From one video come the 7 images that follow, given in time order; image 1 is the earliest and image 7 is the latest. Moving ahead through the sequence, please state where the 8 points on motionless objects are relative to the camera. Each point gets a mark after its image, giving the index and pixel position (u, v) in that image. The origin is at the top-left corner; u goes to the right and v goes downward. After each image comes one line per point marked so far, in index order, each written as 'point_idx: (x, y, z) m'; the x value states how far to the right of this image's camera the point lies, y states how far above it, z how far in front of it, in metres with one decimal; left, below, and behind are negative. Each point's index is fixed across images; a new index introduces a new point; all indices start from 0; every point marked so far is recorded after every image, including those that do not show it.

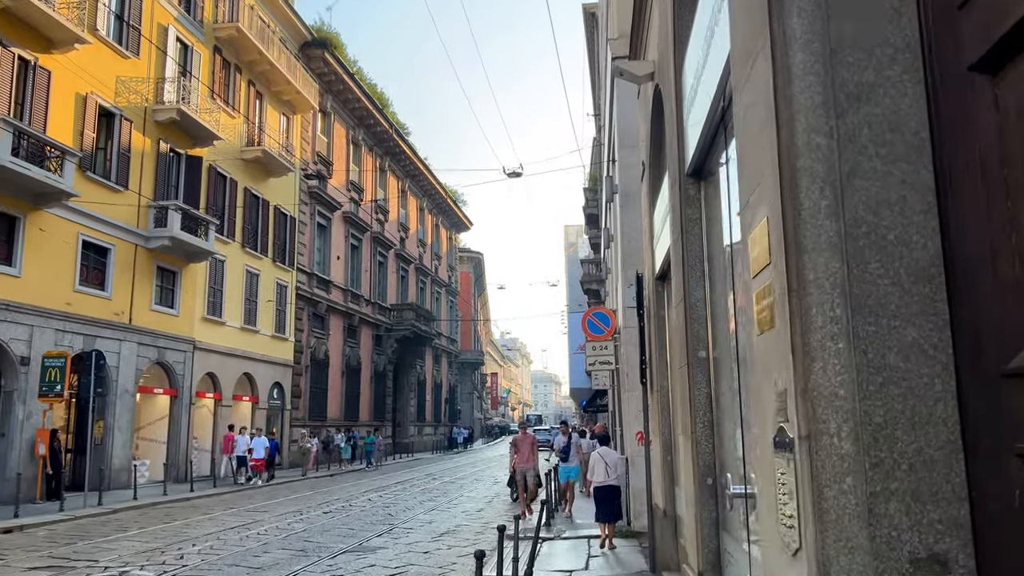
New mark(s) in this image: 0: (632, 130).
0: (+1.9, +2.5, +12.7) m
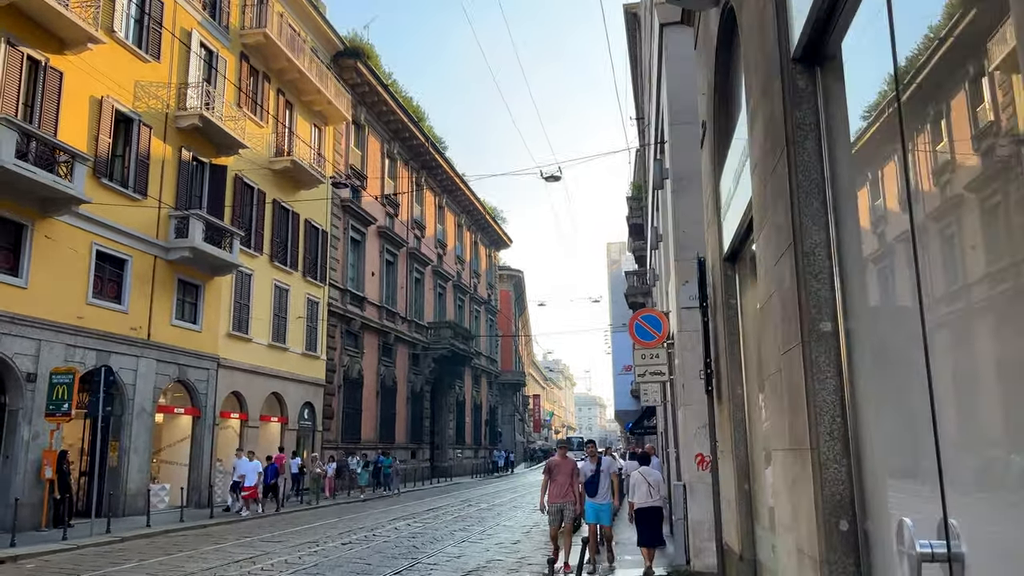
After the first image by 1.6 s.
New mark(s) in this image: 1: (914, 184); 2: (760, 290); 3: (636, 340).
0: (+2.4, +2.6, +11.1) m
1: (+1.3, +0.3, +2.6) m
2: (+1.4, 0.0, +4.6) m
3: (+1.8, -0.7, +11.2) m
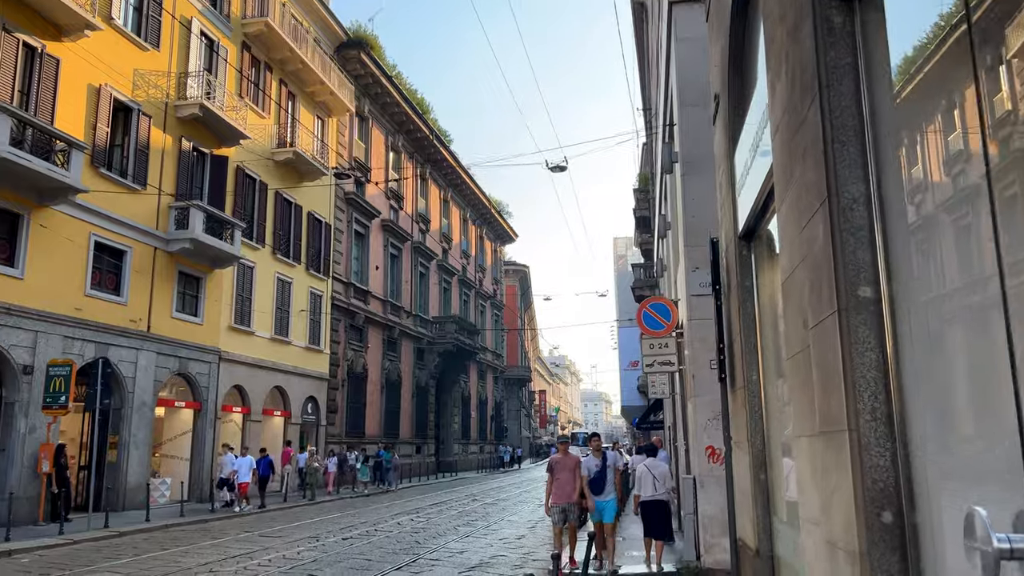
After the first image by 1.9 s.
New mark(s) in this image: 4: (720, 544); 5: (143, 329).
0: (+2.5, +2.7, +10.7) m
1: (+1.3, +0.5, +2.3) m
2: (+1.4, +0.1, +4.2) m
3: (+1.8, -0.6, +10.8) m
4: (+2.5, -3.1, +9.5) m
5: (-9.2, -1.0, +19.6) m
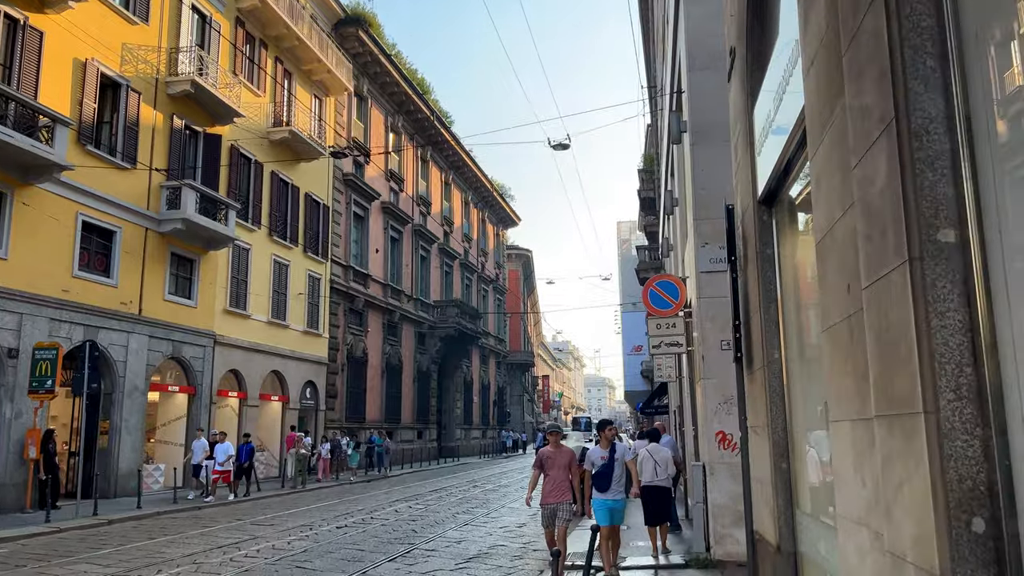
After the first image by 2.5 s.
0: (+2.5, +3.0, +10.0) m
1: (+1.3, +0.6, +1.7) m
2: (+1.4, +0.3, +3.6) m
3: (+1.8, -0.3, +10.3) m
4: (+2.5, -2.8, +9.0) m
5: (-9.2, -0.6, +19.1) m
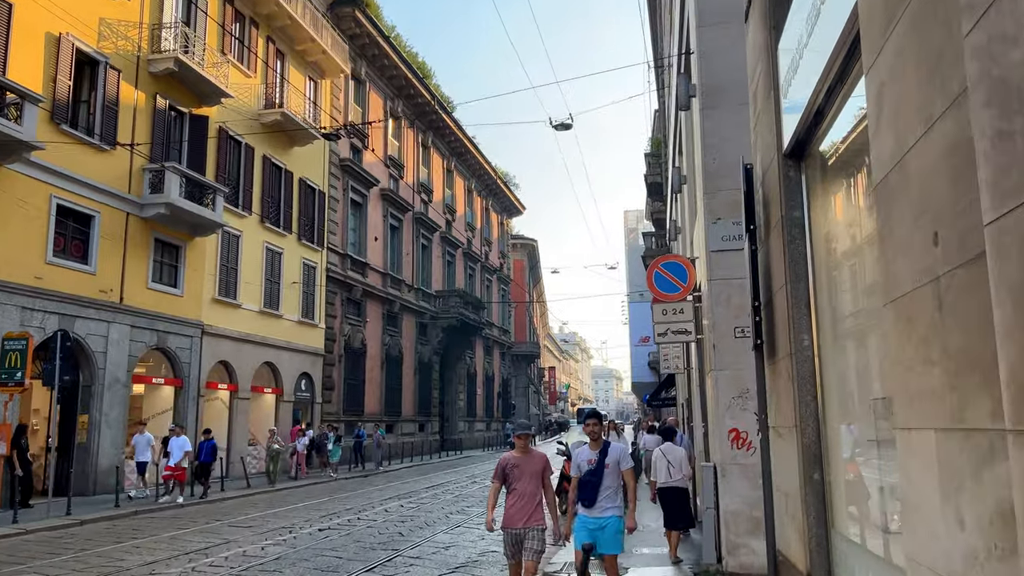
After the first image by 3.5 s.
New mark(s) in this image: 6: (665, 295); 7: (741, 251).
0: (+2.3, +3.2, +9.0) m
1: (+1.1, +0.7, +0.7) m
2: (+1.2, +0.5, +2.6) m
3: (+1.7, -0.1, +9.3) m
4: (+2.4, -2.6, +8.0) m
5: (-9.2, -0.3, +18.2) m
6: (+1.8, -0.1, +9.3) m
7: (+2.6, +0.4, +8.7) m
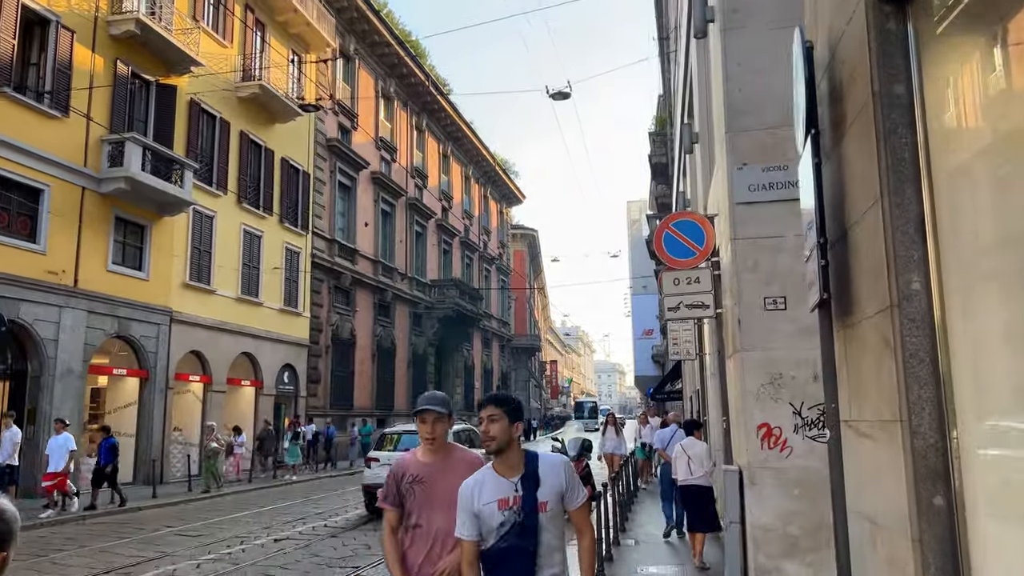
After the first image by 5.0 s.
0: (+2.1, +3.6, +7.3) m
1: (+0.8, +1.0, -1.0) m
2: (+1.0, +0.8, +1.0) m
3: (+1.5, +0.3, +7.6) m
4: (+2.2, -2.3, +6.4) m
5: (-9.4, +0.1, +16.6) m
6: (+1.6, +0.3, +7.6) m
7: (+2.3, +0.8, +7.1) m
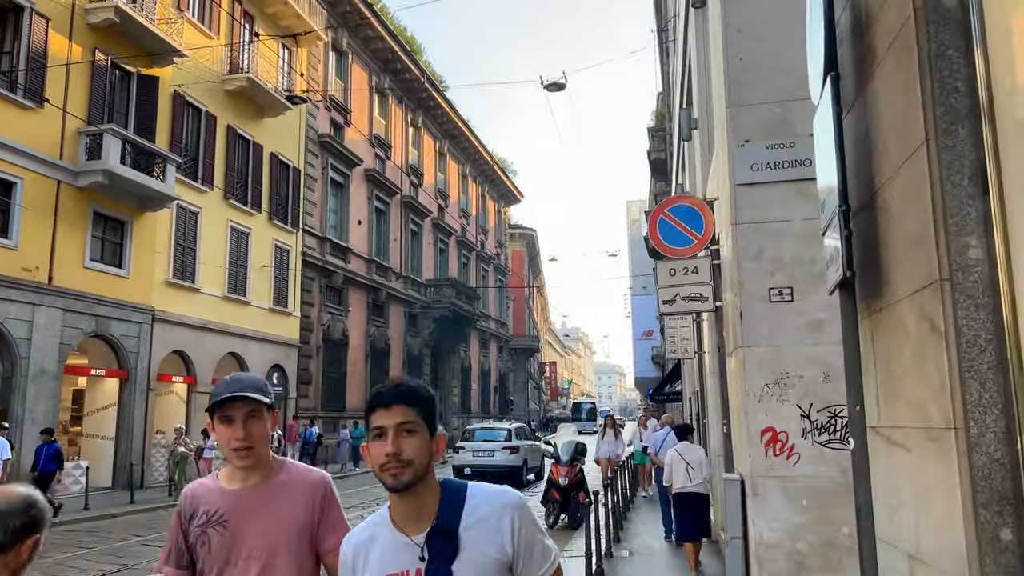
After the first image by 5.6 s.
0: (+1.9, +3.7, +6.7) m
1: (+0.7, +1.1, -1.6) m
2: (+0.8, +0.8, +0.3) m
3: (+1.3, +0.4, +7.0) m
4: (+2.0, -2.2, +5.8) m
5: (-9.5, +0.2, +16.0) m
6: (+1.4, +0.4, +7.0) m
7: (+2.2, +0.9, +6.4) m
